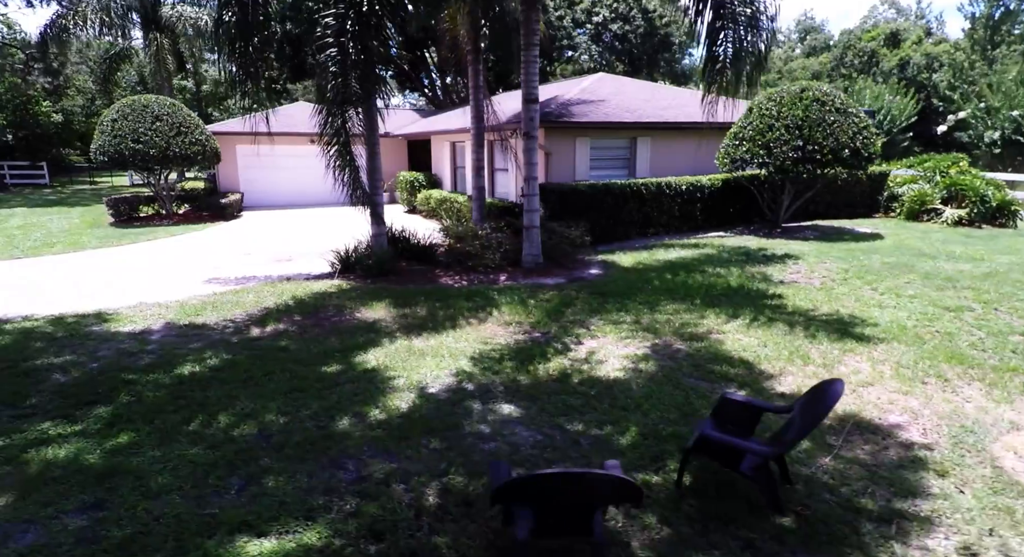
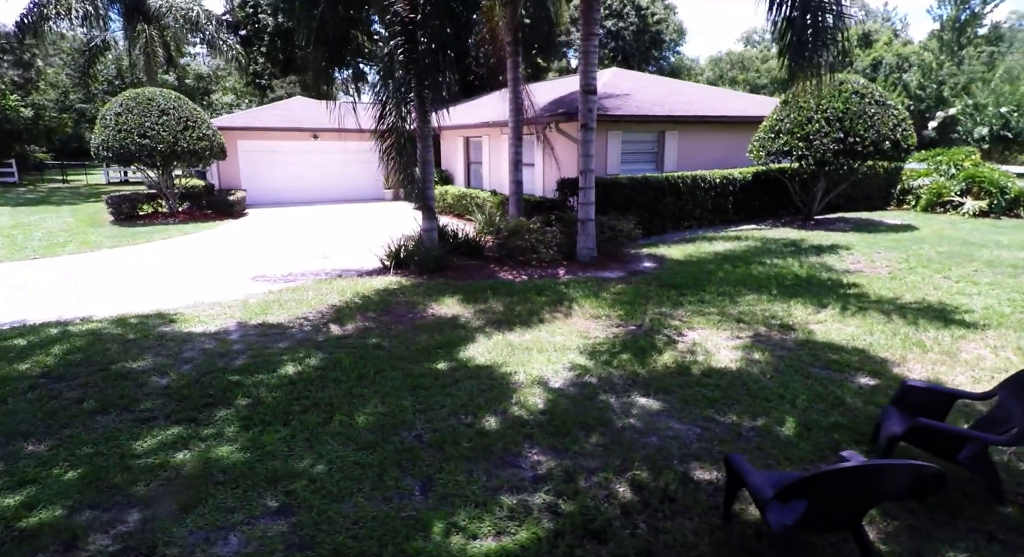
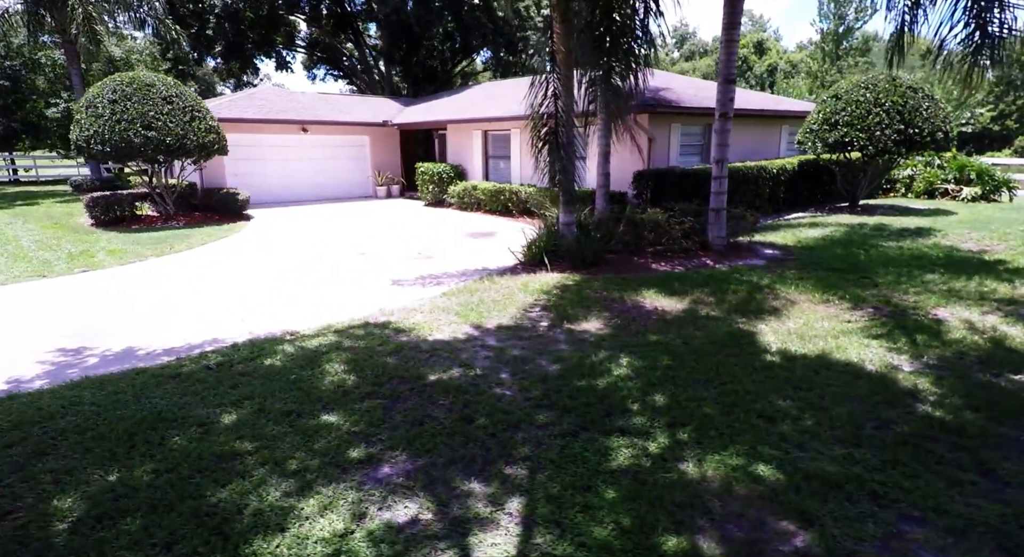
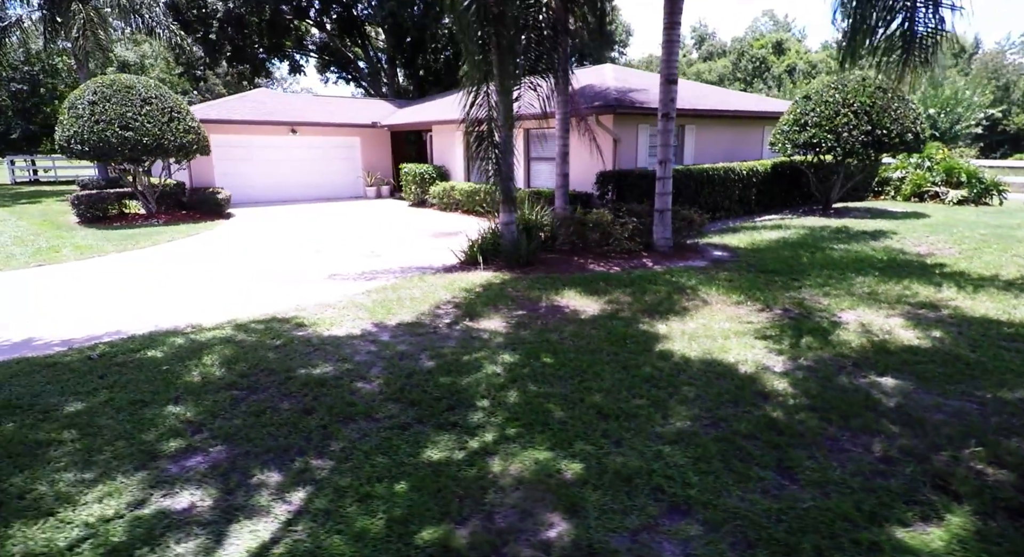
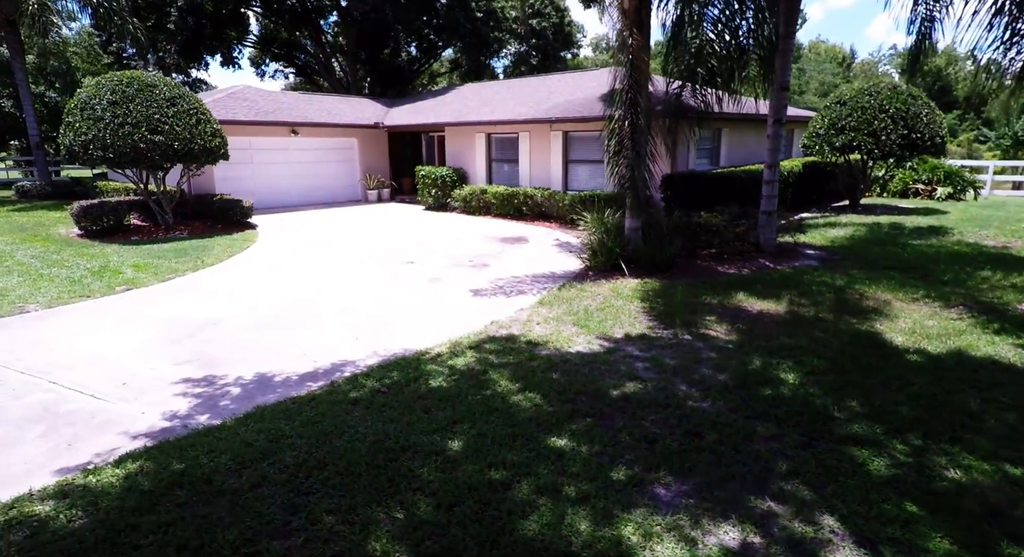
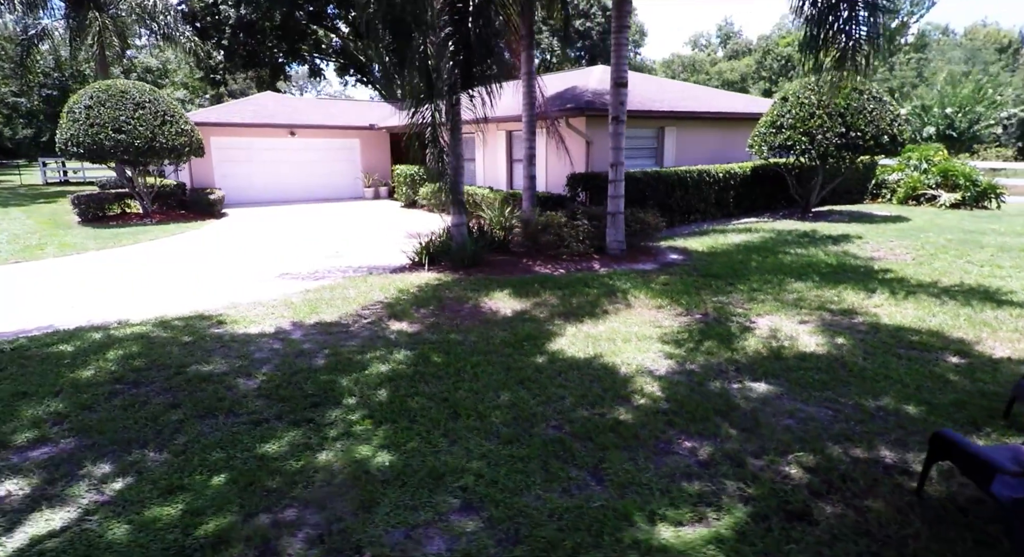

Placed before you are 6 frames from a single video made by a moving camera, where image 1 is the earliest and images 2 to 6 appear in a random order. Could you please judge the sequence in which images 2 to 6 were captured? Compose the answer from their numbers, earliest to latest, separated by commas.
2, 6, 4, 3, 5
